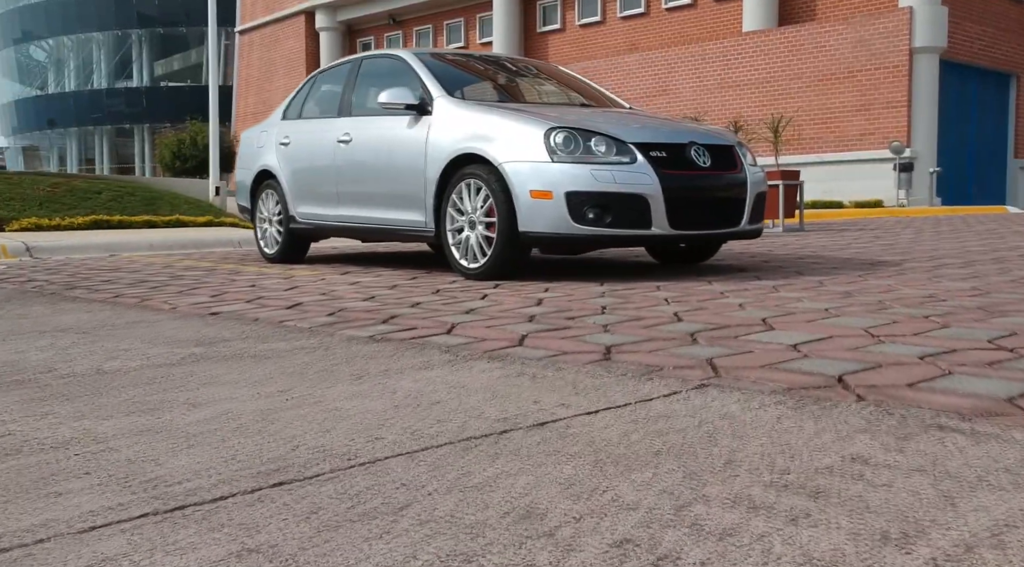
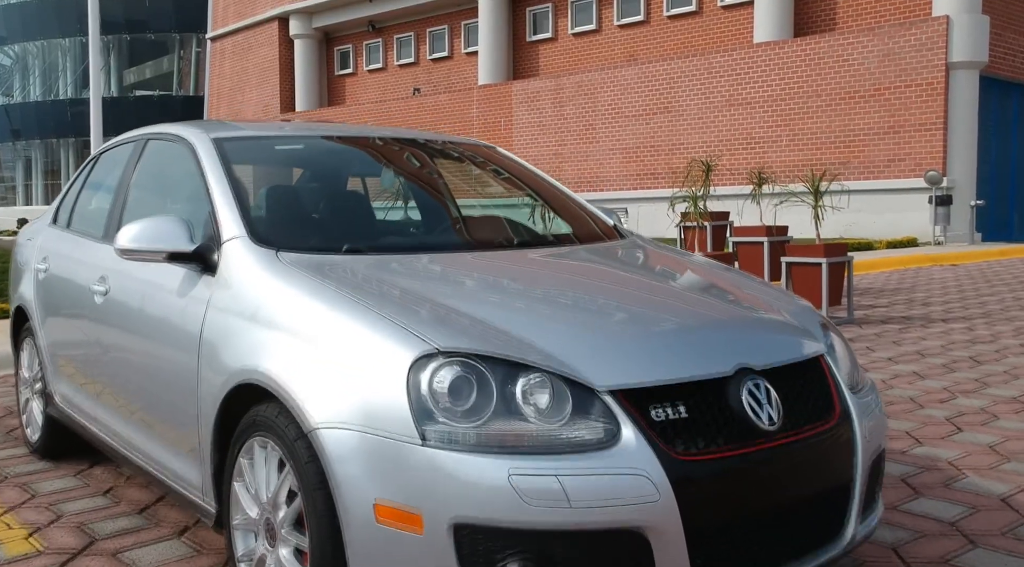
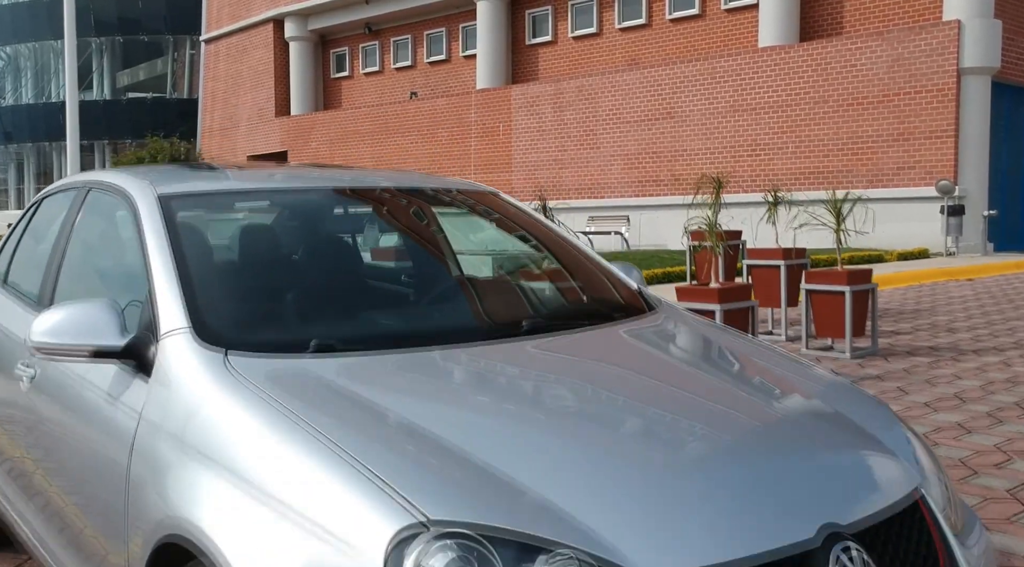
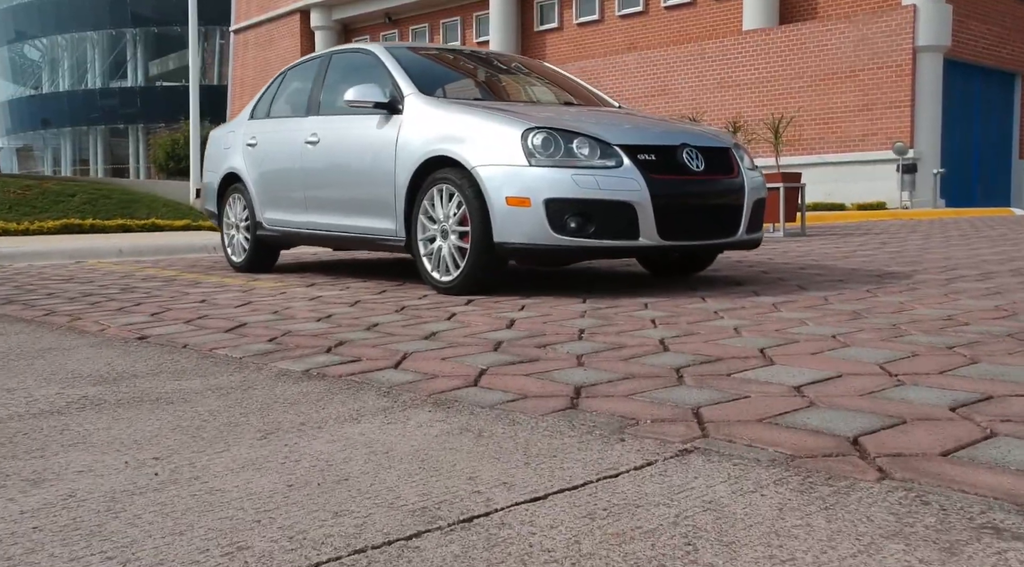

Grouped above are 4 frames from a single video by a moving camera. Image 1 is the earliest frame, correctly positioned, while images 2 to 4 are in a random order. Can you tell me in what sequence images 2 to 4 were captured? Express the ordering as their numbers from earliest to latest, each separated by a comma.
4, 2, 3
